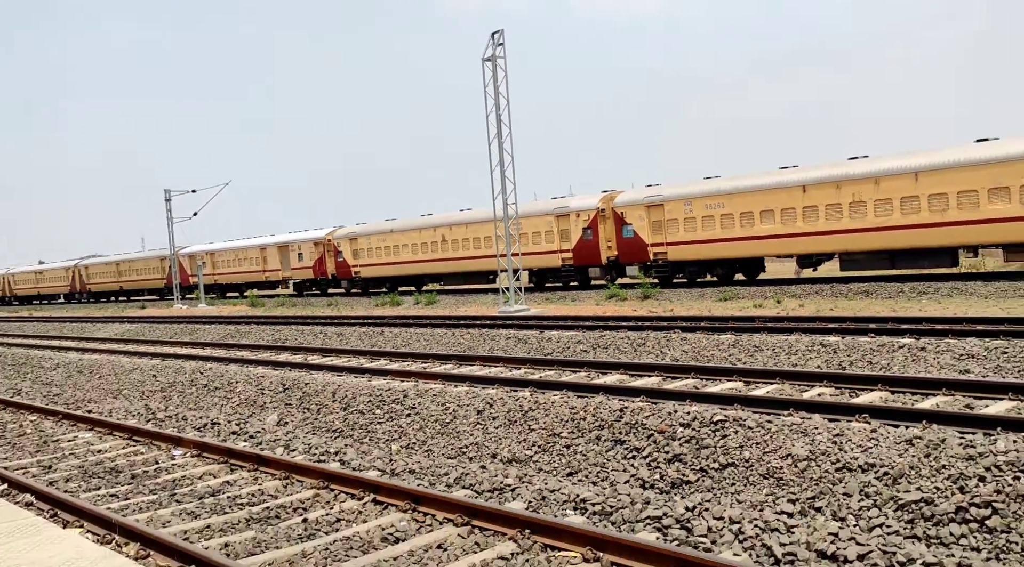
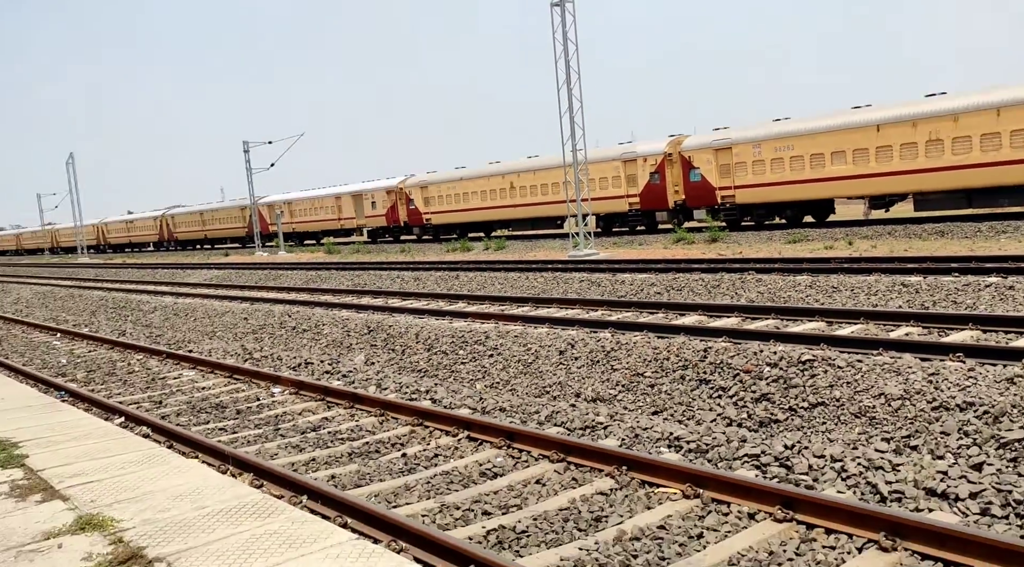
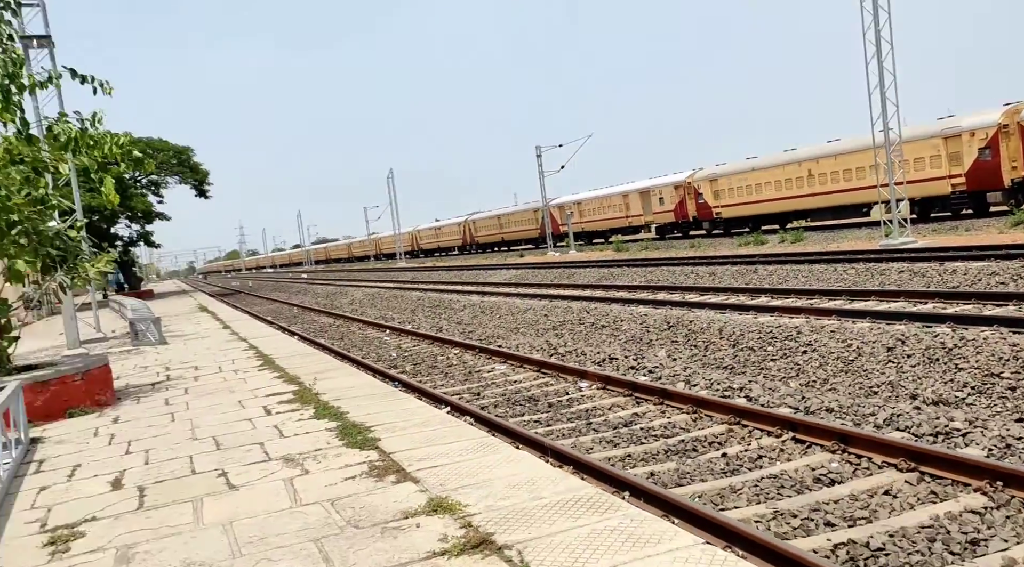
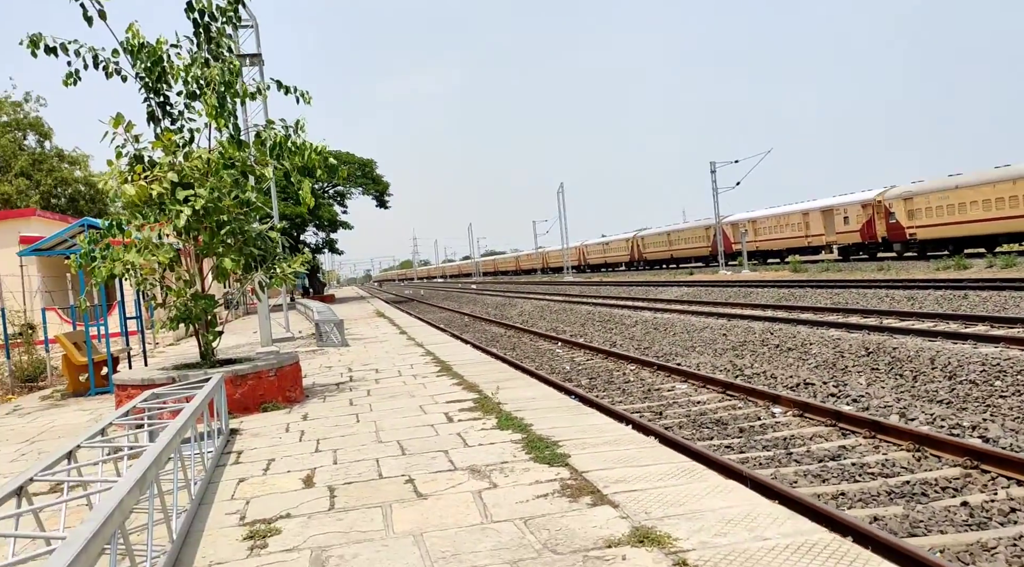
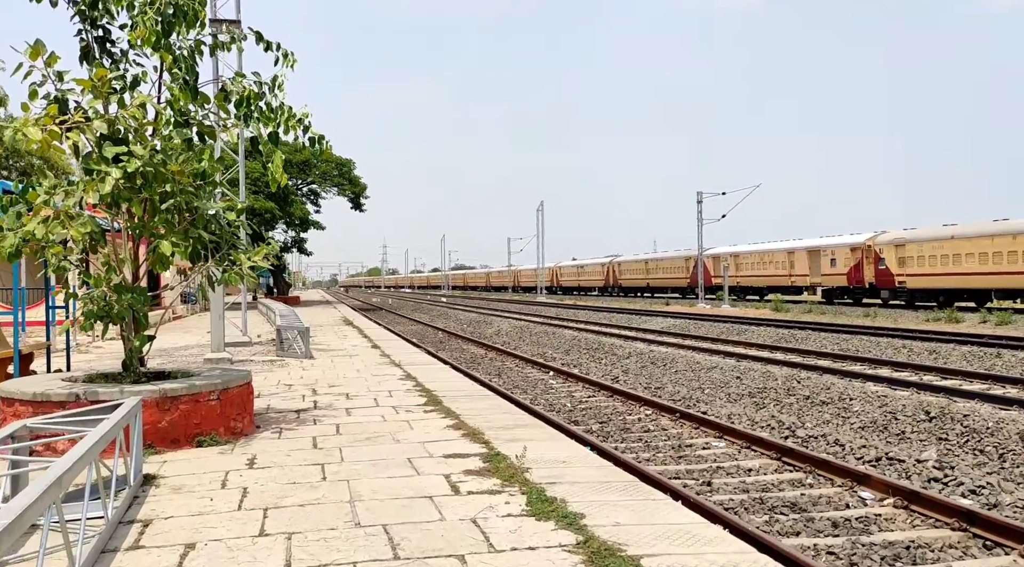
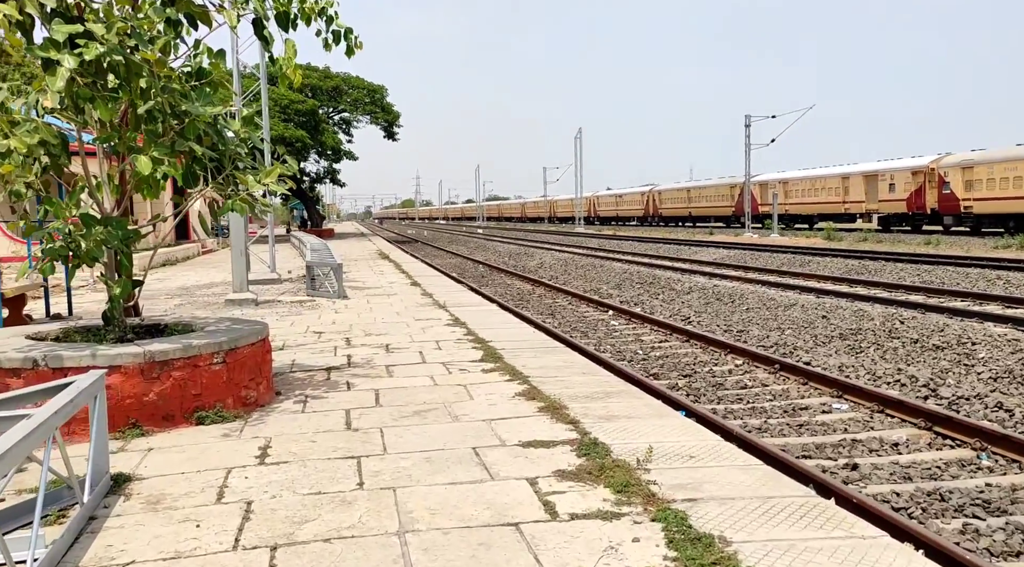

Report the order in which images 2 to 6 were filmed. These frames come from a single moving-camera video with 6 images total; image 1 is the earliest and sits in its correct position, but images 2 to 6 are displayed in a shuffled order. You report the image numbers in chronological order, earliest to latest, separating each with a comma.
2, 3, 4, 5, 6
